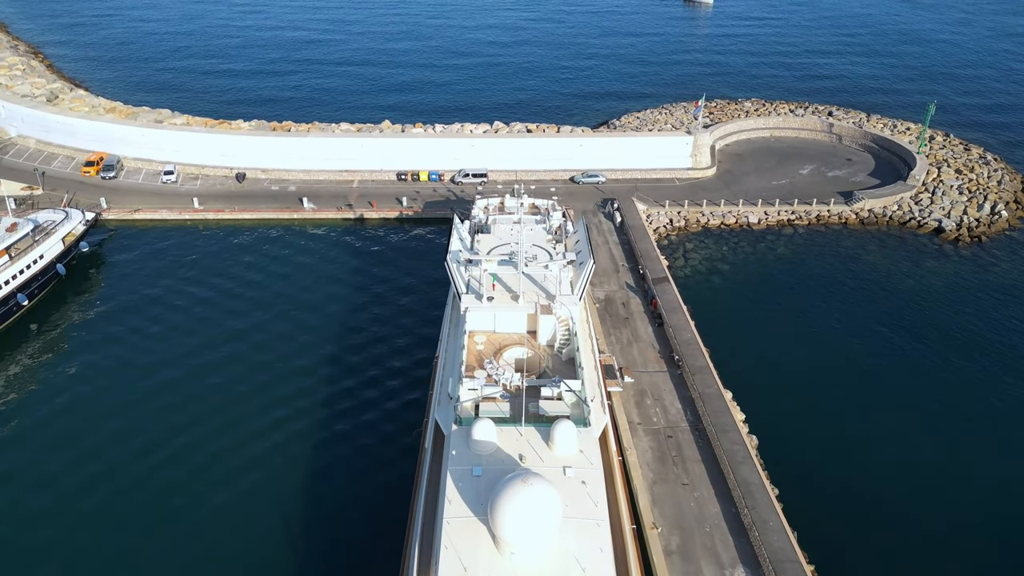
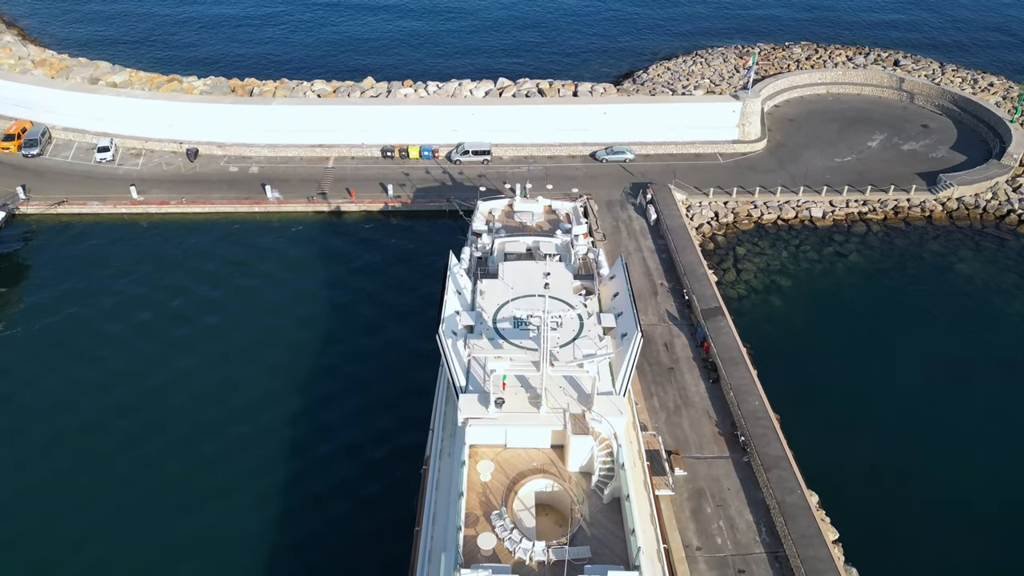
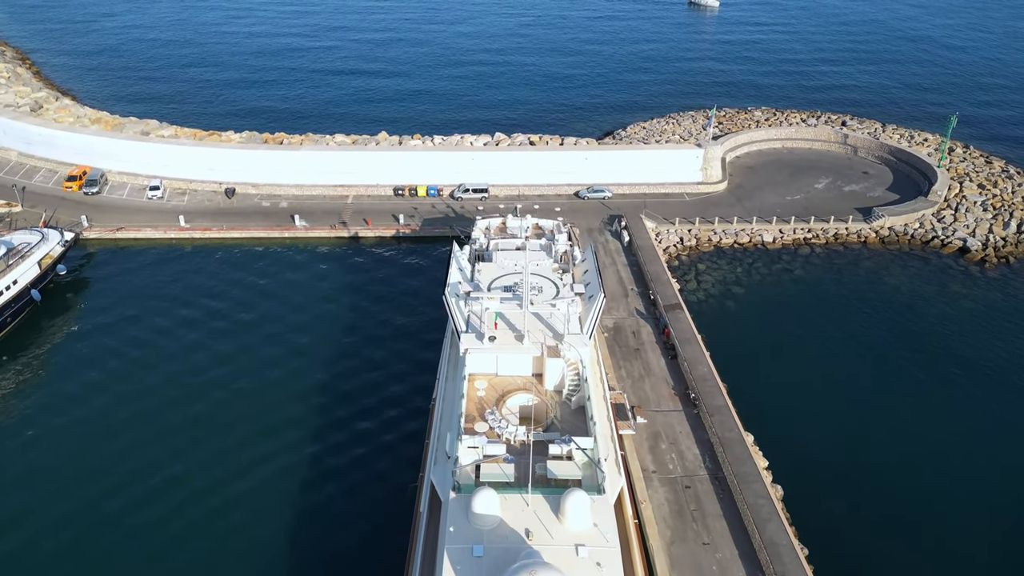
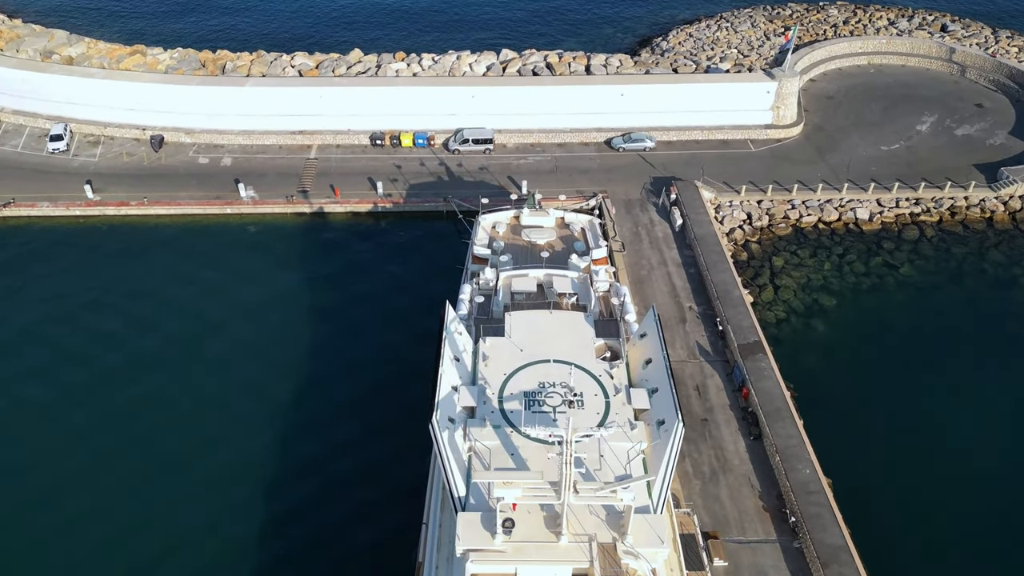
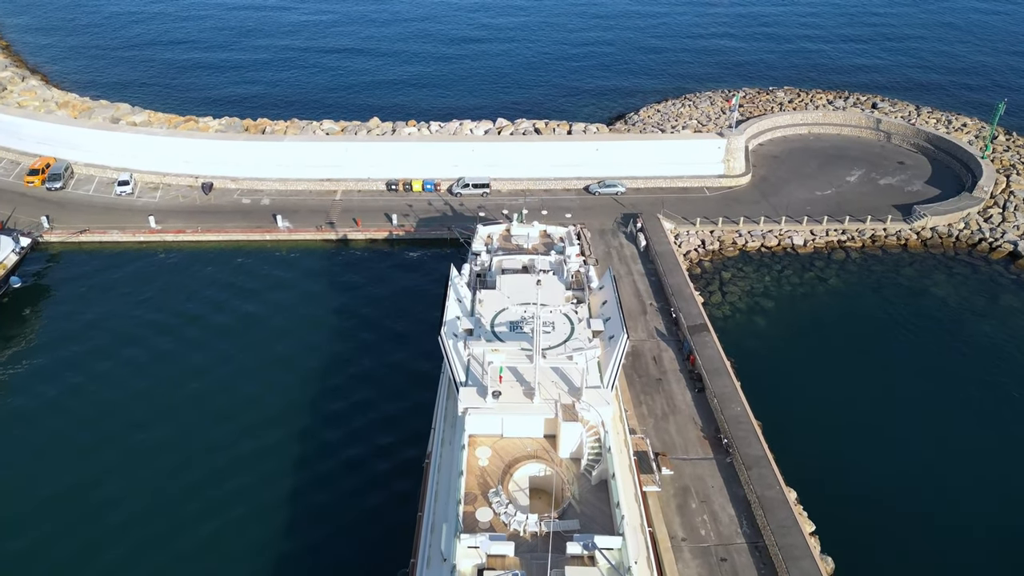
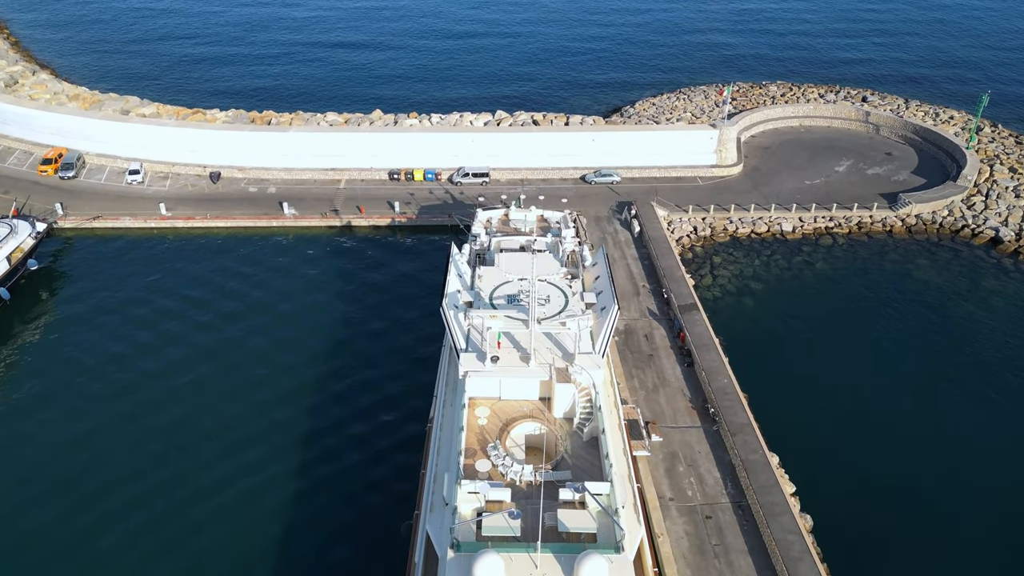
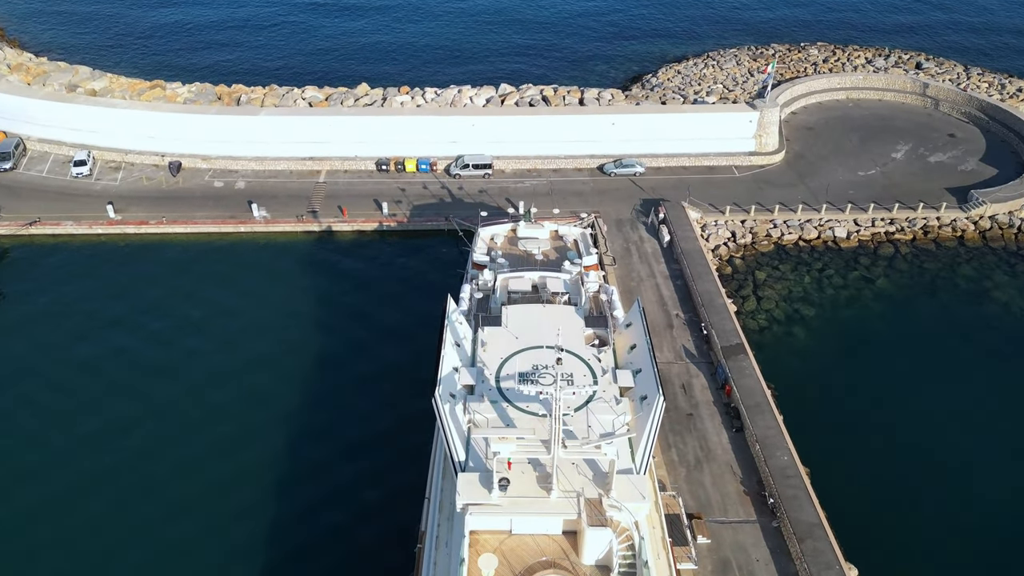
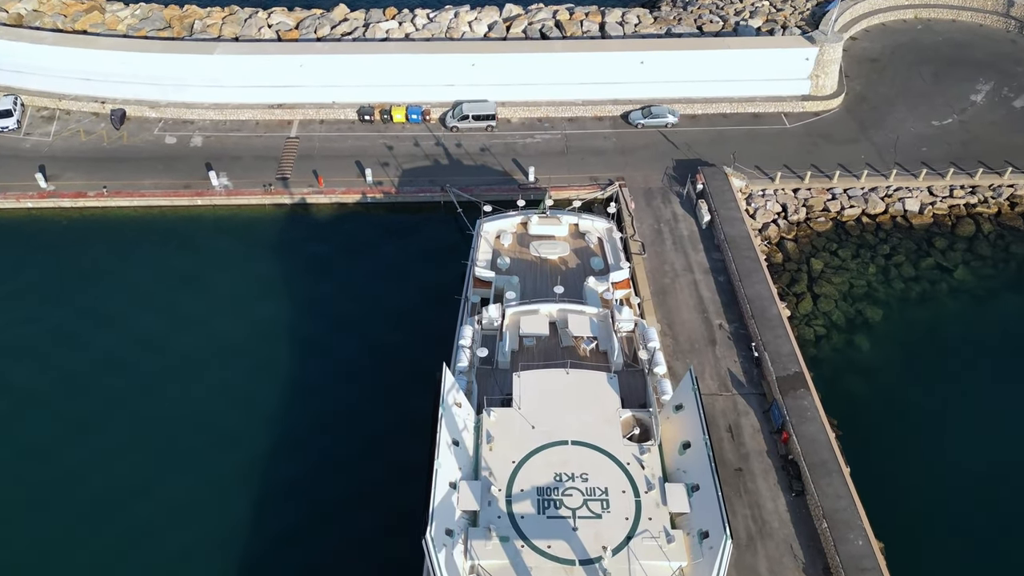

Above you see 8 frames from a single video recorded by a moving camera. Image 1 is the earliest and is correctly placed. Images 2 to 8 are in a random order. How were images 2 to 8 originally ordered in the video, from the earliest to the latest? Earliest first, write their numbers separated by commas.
3, 6, 5, 2, 7, 4, 8
